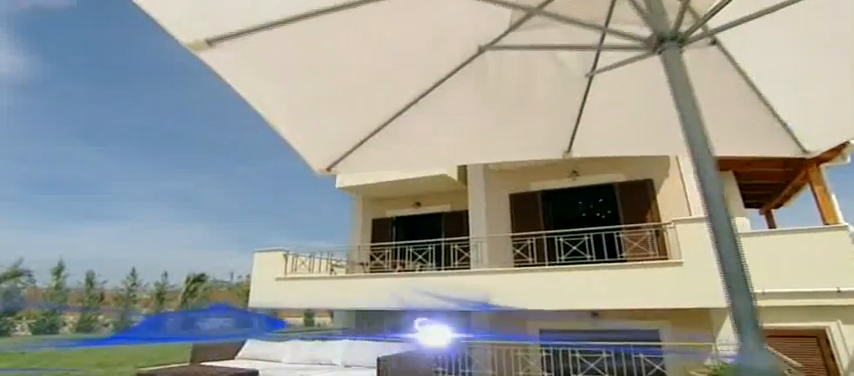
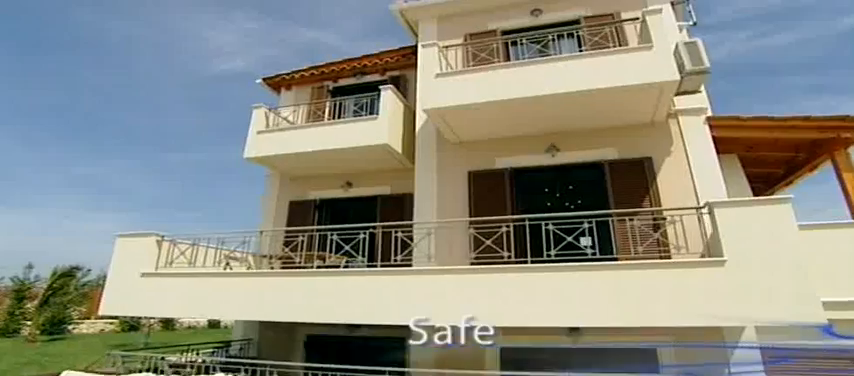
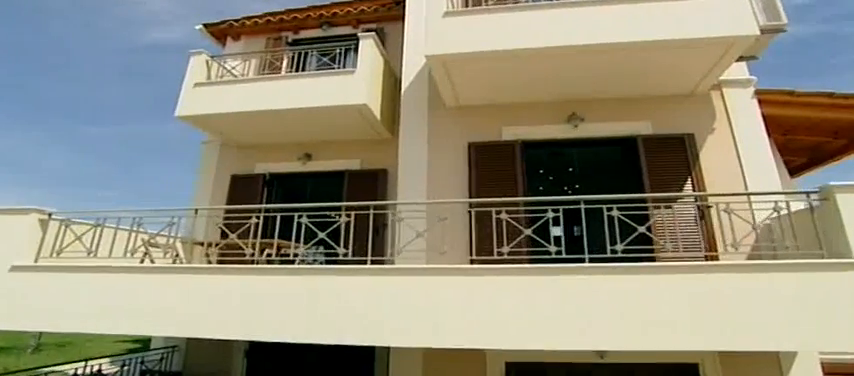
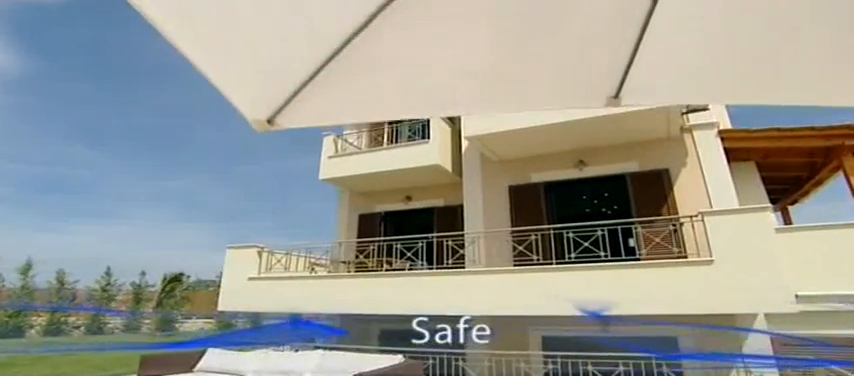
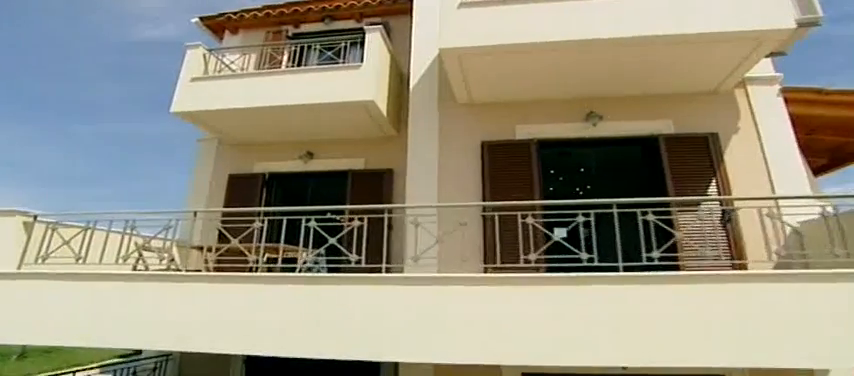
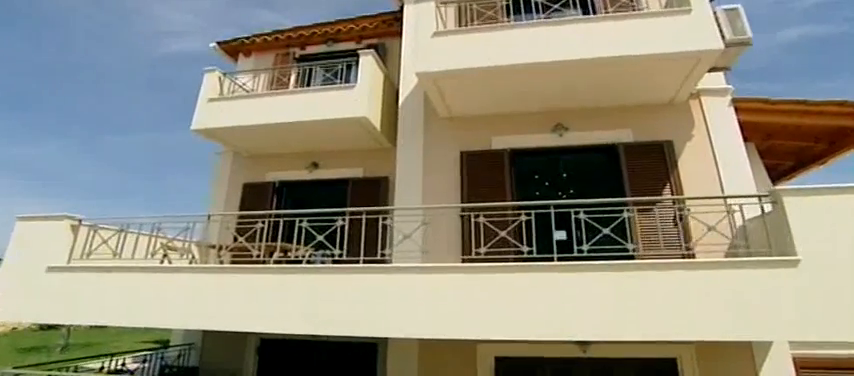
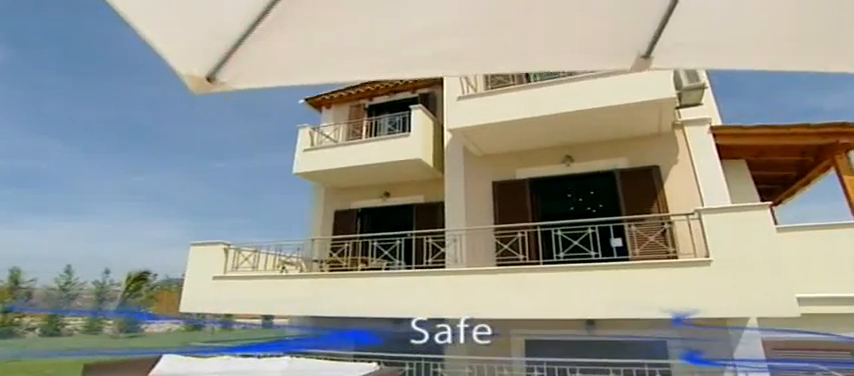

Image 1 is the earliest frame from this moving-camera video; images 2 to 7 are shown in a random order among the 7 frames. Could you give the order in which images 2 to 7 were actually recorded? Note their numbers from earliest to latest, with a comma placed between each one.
4, 7, 2, 6, 3, 5
